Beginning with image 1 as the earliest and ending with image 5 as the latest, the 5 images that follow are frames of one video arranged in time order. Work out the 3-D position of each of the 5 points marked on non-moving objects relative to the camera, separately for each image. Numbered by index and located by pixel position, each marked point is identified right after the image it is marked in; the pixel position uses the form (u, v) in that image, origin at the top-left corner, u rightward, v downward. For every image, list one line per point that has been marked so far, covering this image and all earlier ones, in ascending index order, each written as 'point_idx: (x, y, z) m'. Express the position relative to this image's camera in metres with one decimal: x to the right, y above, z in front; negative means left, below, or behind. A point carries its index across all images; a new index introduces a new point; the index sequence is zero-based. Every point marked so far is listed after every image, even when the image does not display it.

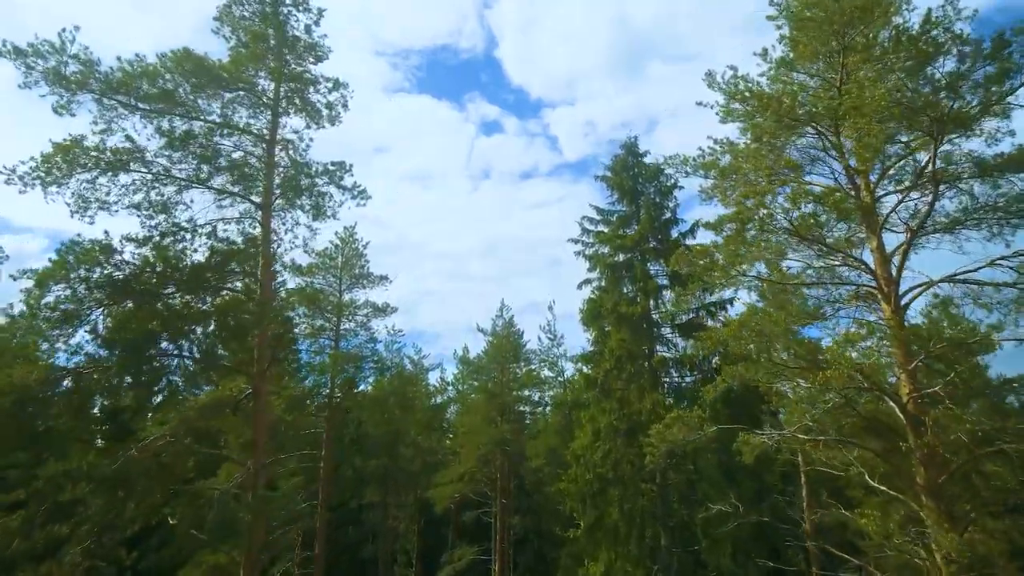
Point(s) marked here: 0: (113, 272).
0: (-6.2, +0.2, +11.9) m
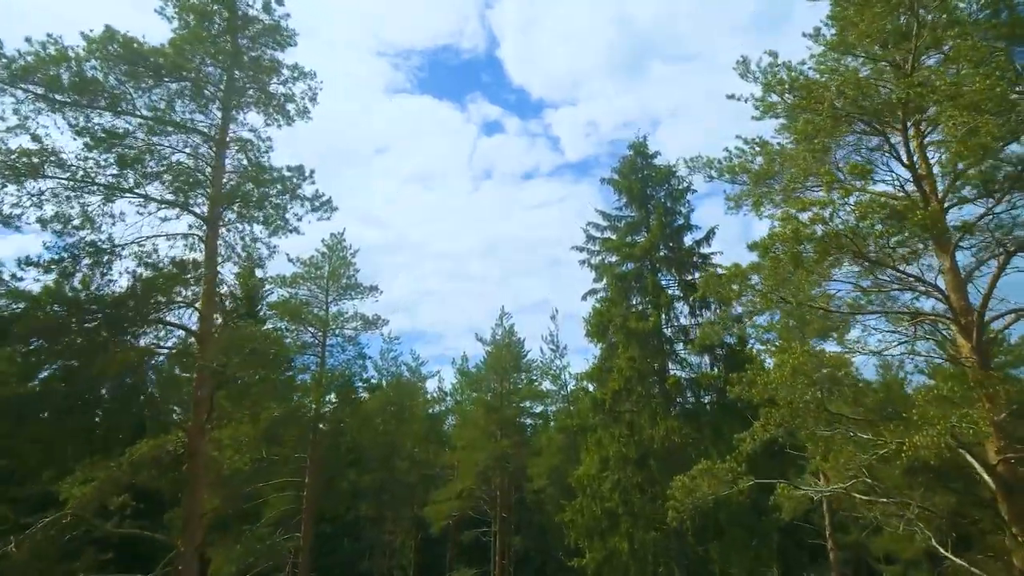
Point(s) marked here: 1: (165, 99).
0: (-6.3, -0.2, +9.7) m
1: (-5.0, +2.7, +11.2) m
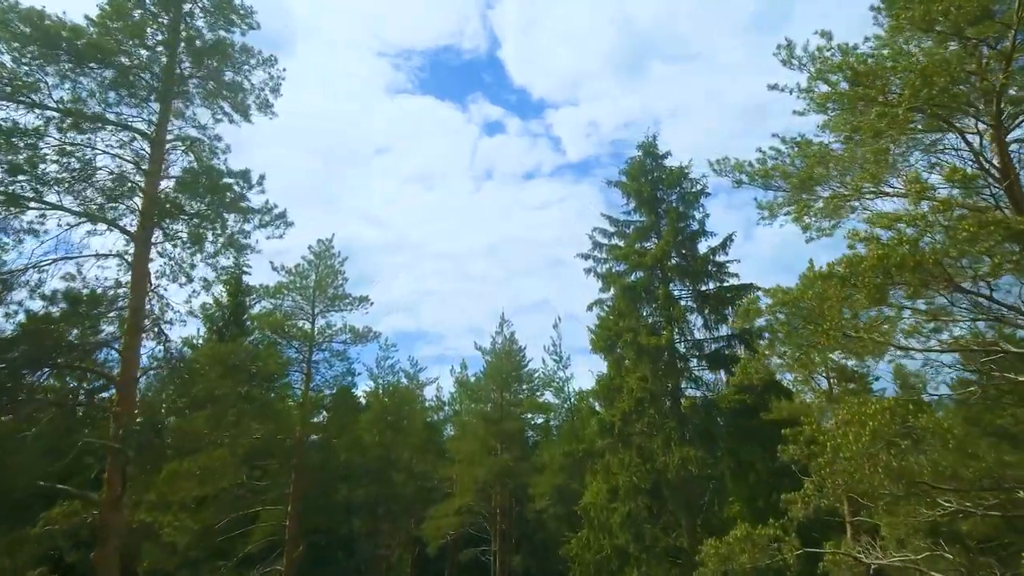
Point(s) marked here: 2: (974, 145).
0: (-6.3, -0.6, +7.7) m
1: (-5.0, +2.4, +9.2) m
2: (+5.6, +1.8, +9.4) m
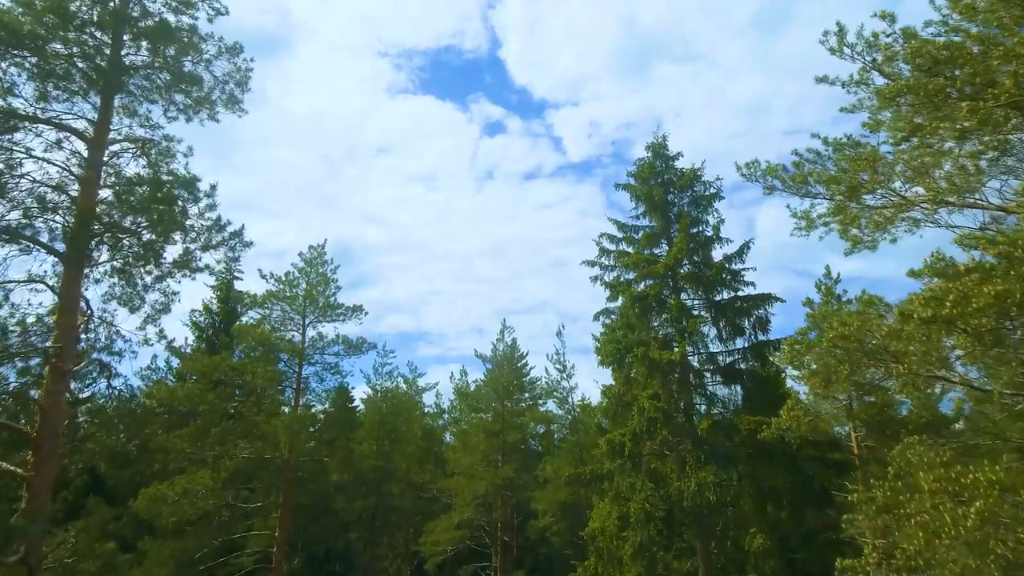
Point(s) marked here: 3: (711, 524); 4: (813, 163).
0: (-6.2, -0.9, +6.2) m
1: (-5.0, +2.1, +7.7) m
2: (+5.7, +1.5, +7.9) m
3: (+5.1, -6.0, +19.7) m
4: (+4.4, +1.8, +11.2) m
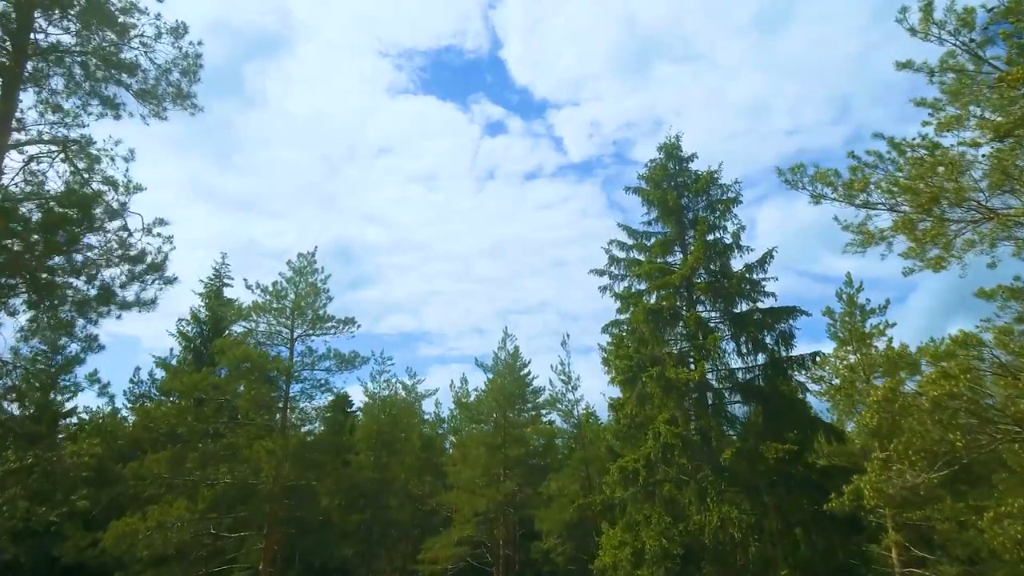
0: (-6.2, -1.2, +4.5) m
1: (-4.9, +1.7, +6.0) m
2: (+5.8, +1.1, +6.2) m
3: (+5.2, -6.4, +18.0) m
4: (+4.4, +1.5, +9.5) m
